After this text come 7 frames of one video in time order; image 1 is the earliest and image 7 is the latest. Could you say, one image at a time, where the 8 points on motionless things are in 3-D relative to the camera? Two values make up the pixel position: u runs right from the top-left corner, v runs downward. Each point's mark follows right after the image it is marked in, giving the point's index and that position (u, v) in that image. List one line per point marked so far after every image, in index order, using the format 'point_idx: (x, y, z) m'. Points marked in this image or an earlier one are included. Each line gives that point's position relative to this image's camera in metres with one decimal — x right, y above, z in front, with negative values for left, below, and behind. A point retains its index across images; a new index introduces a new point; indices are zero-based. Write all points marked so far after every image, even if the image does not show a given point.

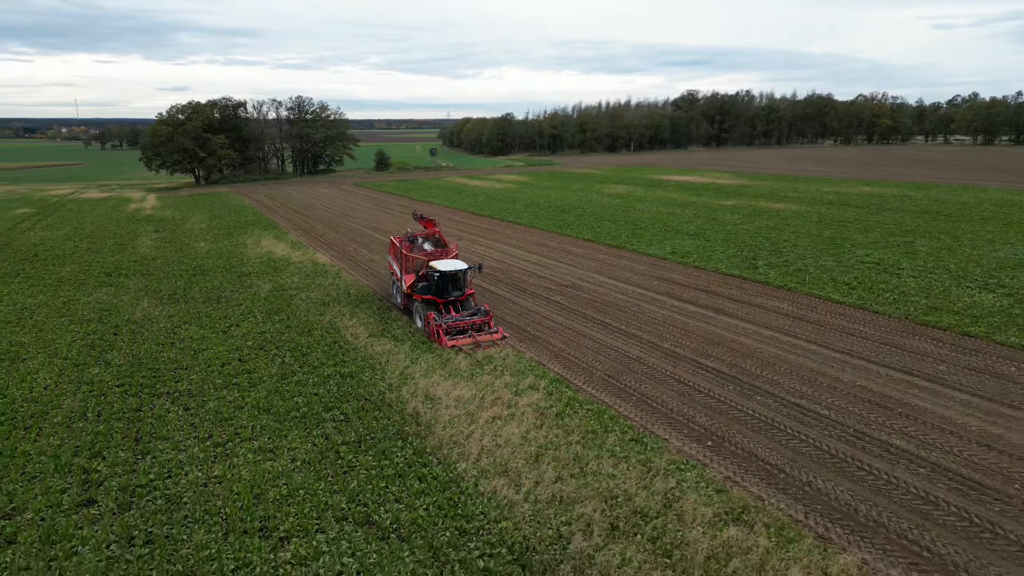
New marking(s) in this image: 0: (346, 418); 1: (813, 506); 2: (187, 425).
0: (-2.4, -1.8, +10.2) m
1: (+3.1, -2.3, +7.6) m
2: (-4.6, -1.9, +10.2) m
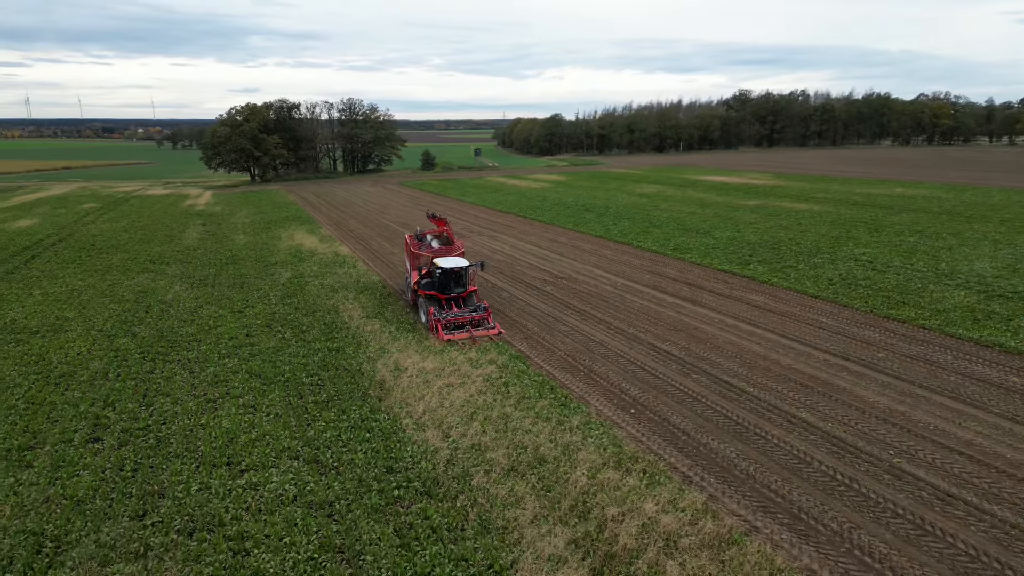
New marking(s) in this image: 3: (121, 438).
0: (-3.1, -1.5, +11.6) m
1: (+2.2, -2.1, +8.7) m
2: (-5.4, -1.6, +11.9) m
3: (-5.3, -2.0, +9.6) m
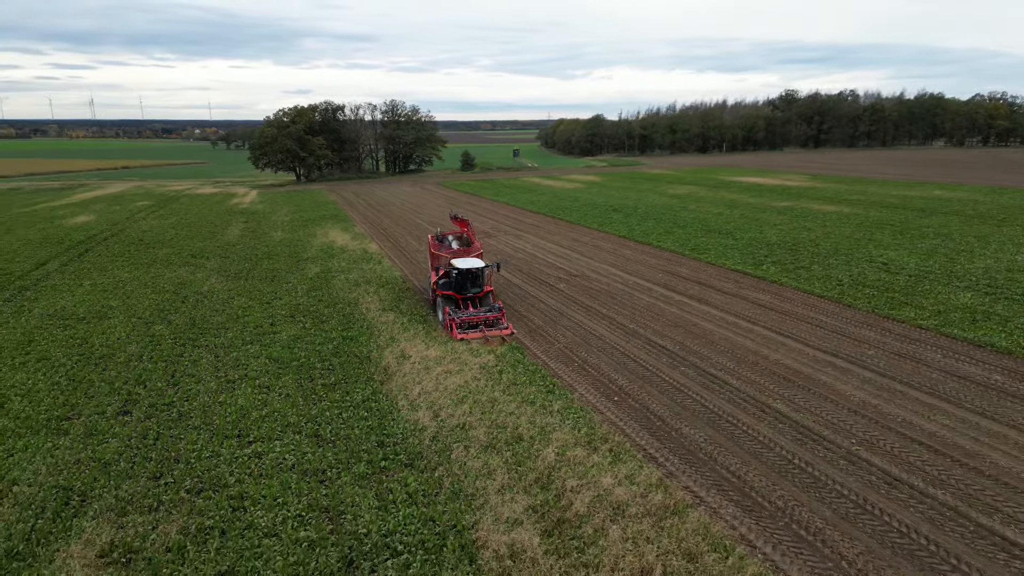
0: (-3.1, -1.4, +12.5) m
1: (+1.9, -2.0, +9.3) m
2: (-5.4, -1.4, +12.9) m
3: (-5.4, -1.8, +10.7) m
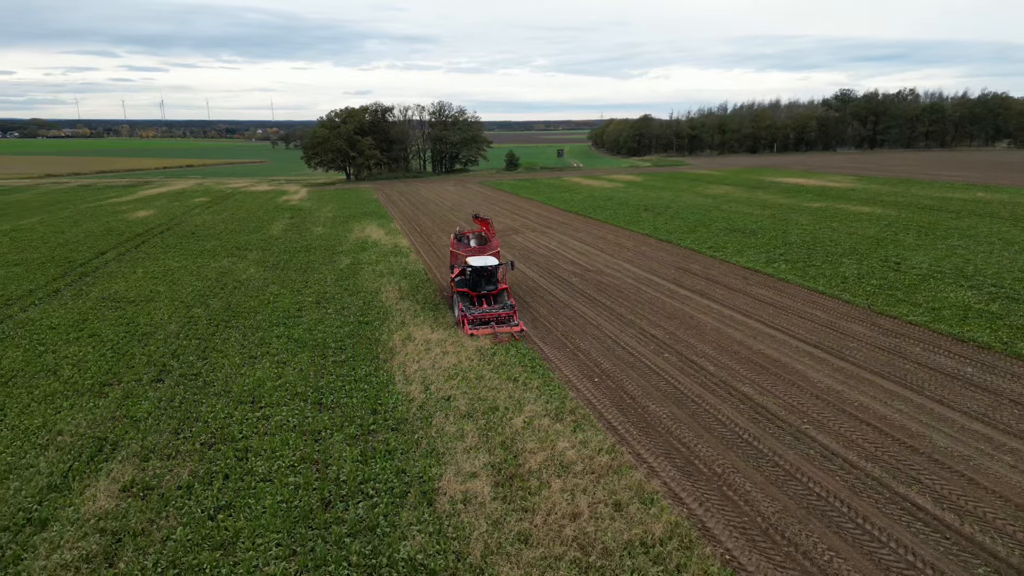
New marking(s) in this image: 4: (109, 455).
0: (-3.2, -1.1, +13.8) m
1: (+1.6, -1.8, +10.2) m
2: (-5.4, -1.1, +14.3) m
3: (-5.6, -1.6, +12.1) m
4: (-5.1, -2.1, +9.1) m
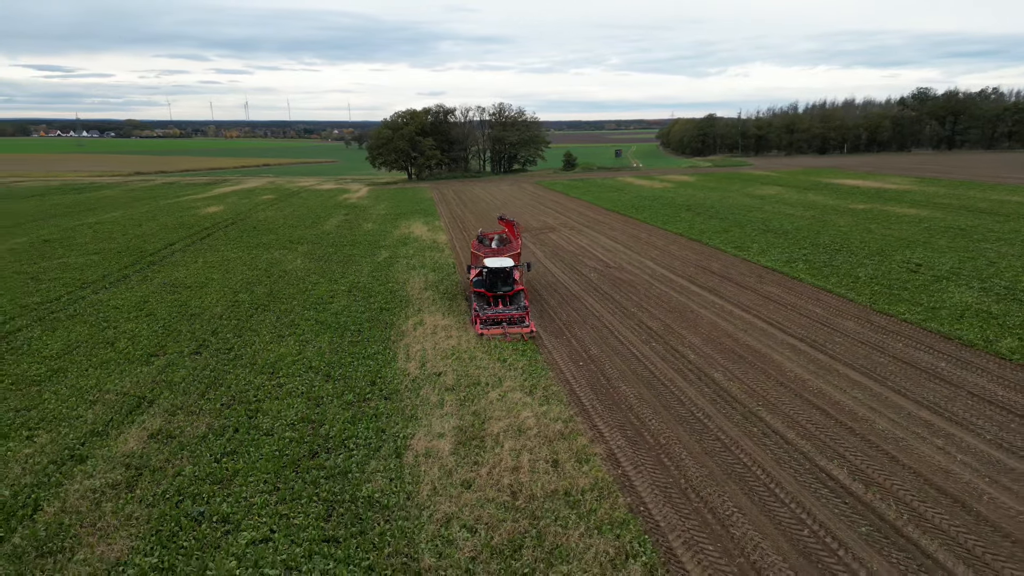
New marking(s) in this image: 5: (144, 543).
0: (-3.2, -0.9, +15.2) m
1: (+1.3, -1.7, +11.2) m
2: (-5.3, -0.8, +15.9) m
3: (-5.7, -1.2, +13.7) m
4: (-5.5, -1.8, +10.7) m
5: (-3.7, -2.5, +7.1) m
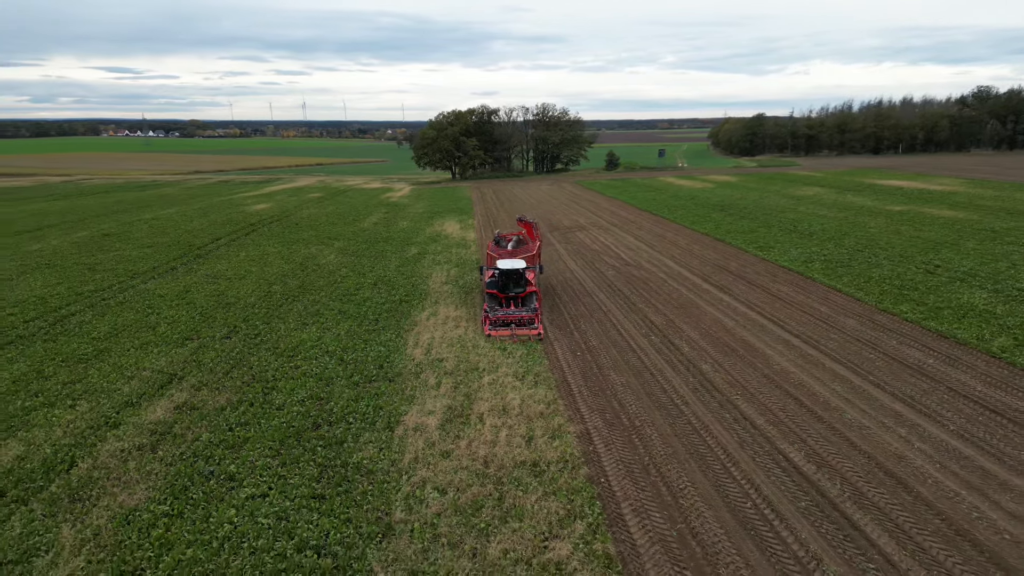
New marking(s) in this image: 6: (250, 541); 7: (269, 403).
0: (-3.0, -0.7, +16.2) m
1: (+1.2, -1.6, +11.9) m
2: (-5.1, -0.6, +17.1) m
3: (-5.7, -1.0, +14.9) m
4: (-5.6, -1.6, +11.9) m
5: (-4.0, -2.4, +8.2) m
6: (-2.7, -2.6, +7.3) m
7: (-3.7, -1.8, +11.0) m
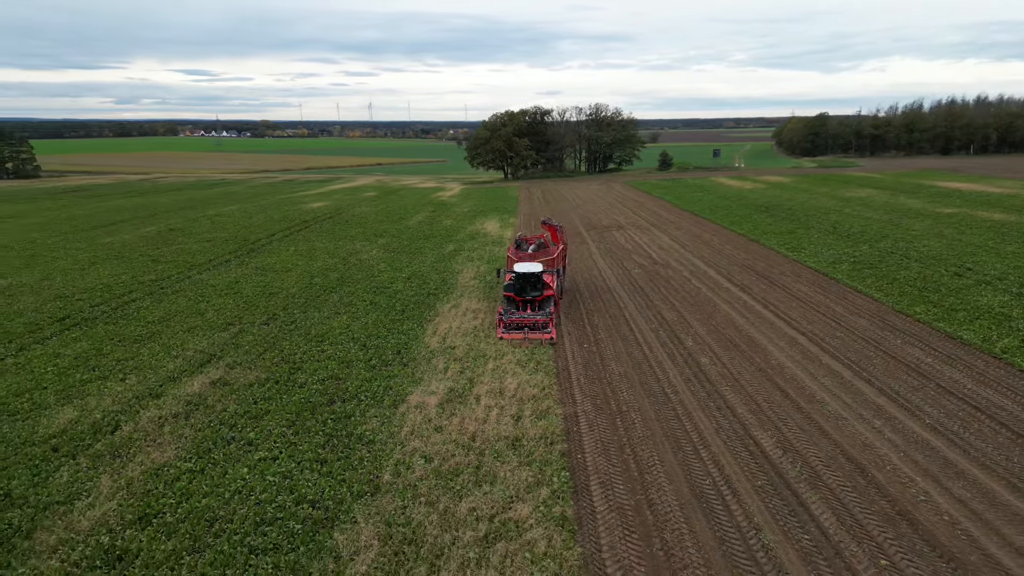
0: (-2.5, -0.5, +17.3) m
1: (+1.3, -1.5, +12.6) m
2: (-4.6, -0.4, +18.3) m
3: (-5.3, -0.8, +16.2) m
4: (-5.5, -1.4, +13.2) m
5: (-4.3, -2.2, +9.4) m
6: (-3.0, -2.4, +8.3) m
7: (-3.7, -1.6, +12.1) m
